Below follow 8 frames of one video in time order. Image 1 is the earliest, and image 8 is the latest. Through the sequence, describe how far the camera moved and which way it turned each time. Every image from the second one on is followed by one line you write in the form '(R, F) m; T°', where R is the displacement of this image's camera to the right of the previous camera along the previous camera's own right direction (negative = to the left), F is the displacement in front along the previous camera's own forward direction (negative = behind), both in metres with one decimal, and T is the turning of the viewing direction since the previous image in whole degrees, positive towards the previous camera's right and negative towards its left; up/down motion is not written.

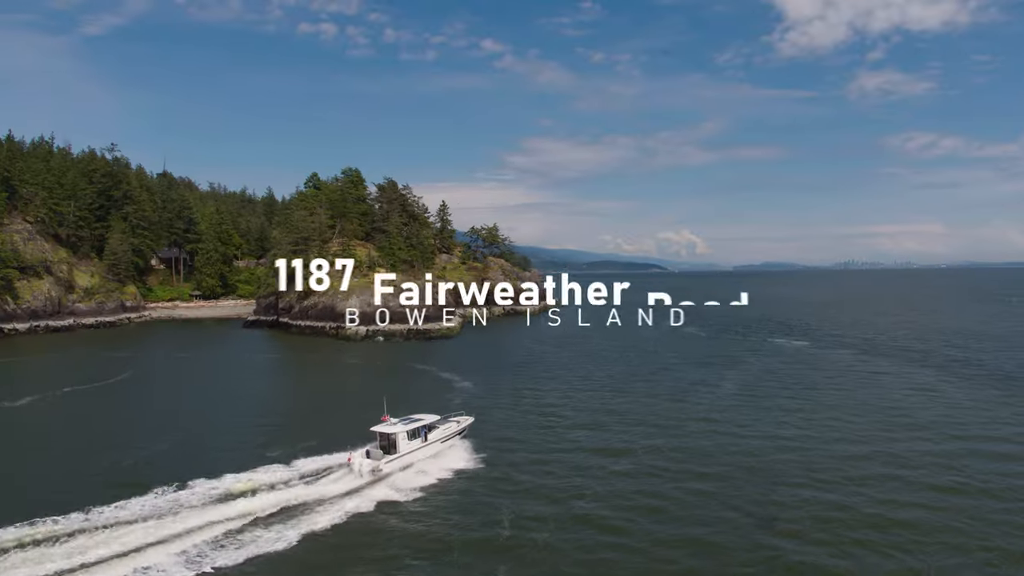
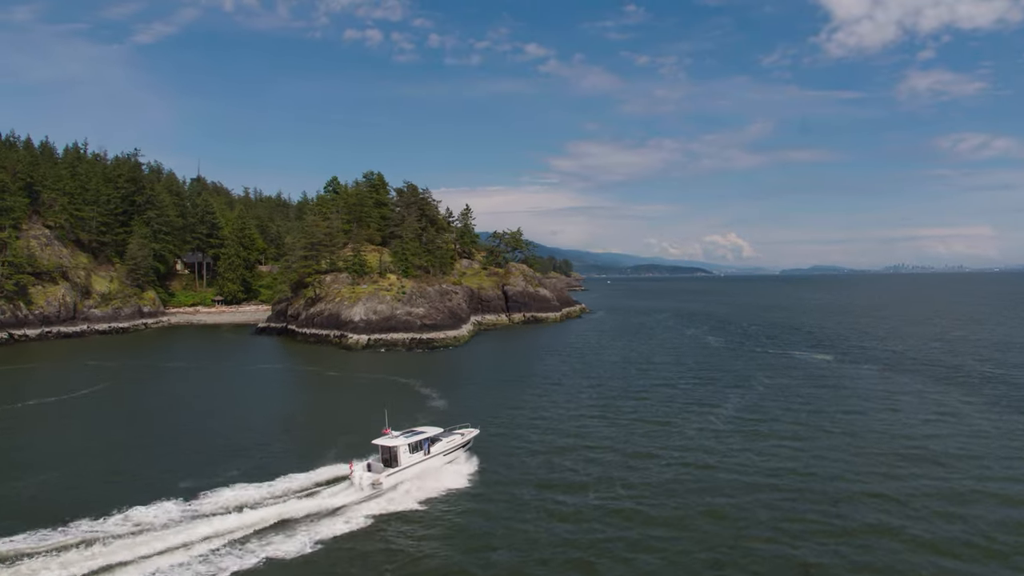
(+2.7, +2.9) m; -3°
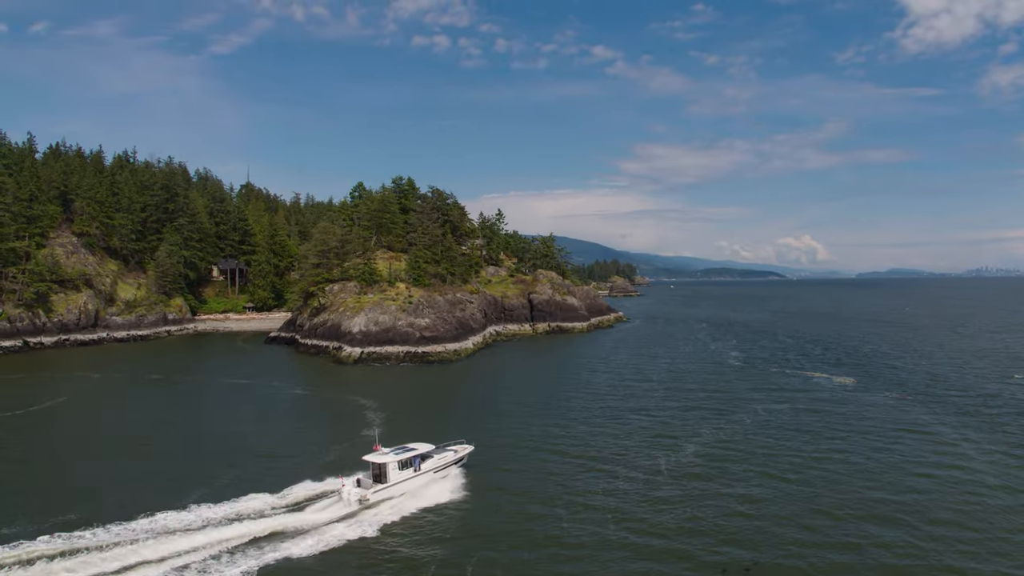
(+4.7, +3.9) m; -5°
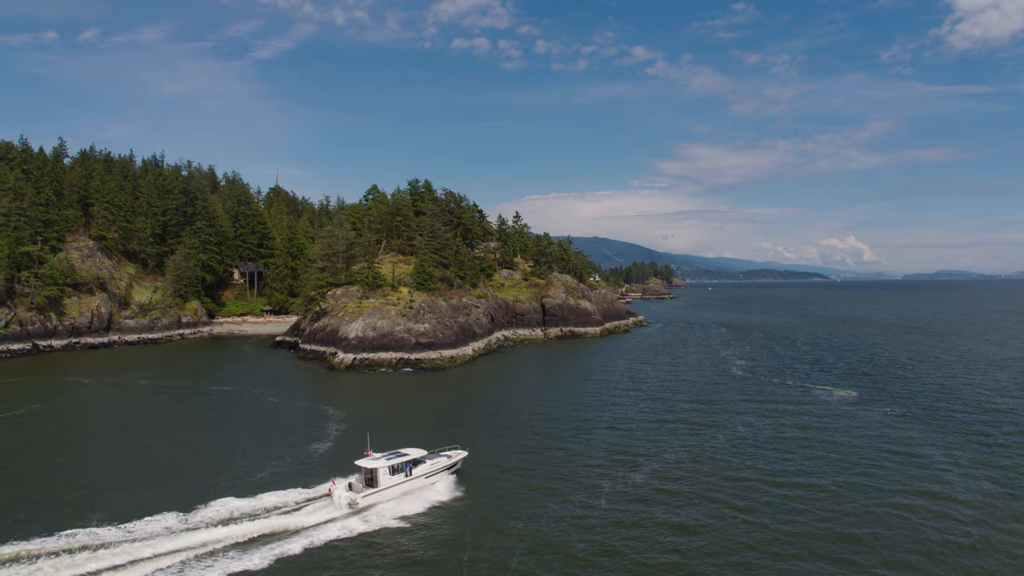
(+3.1, +1.8) m; -3°
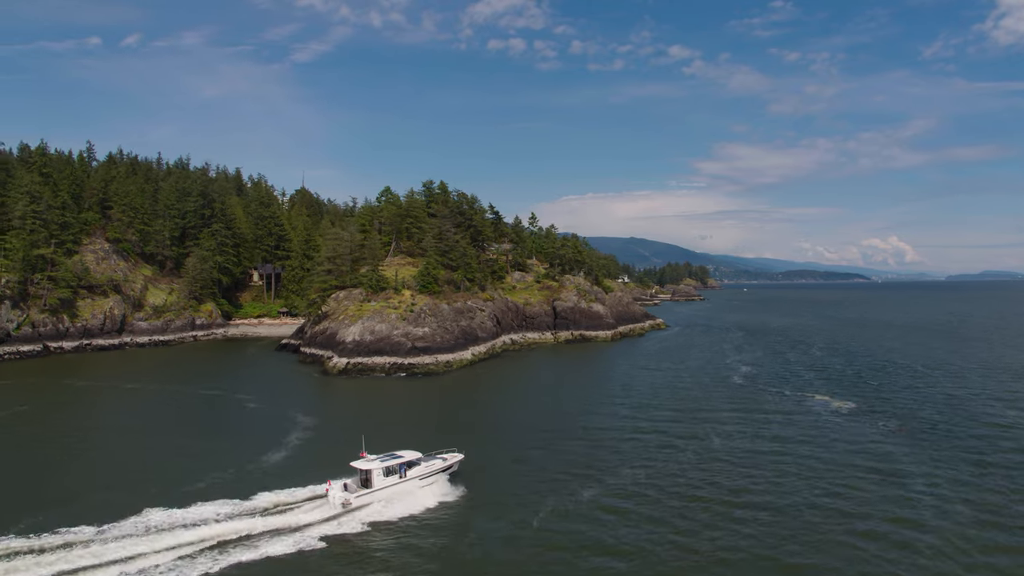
(+2.8, +1.3) m; -2°
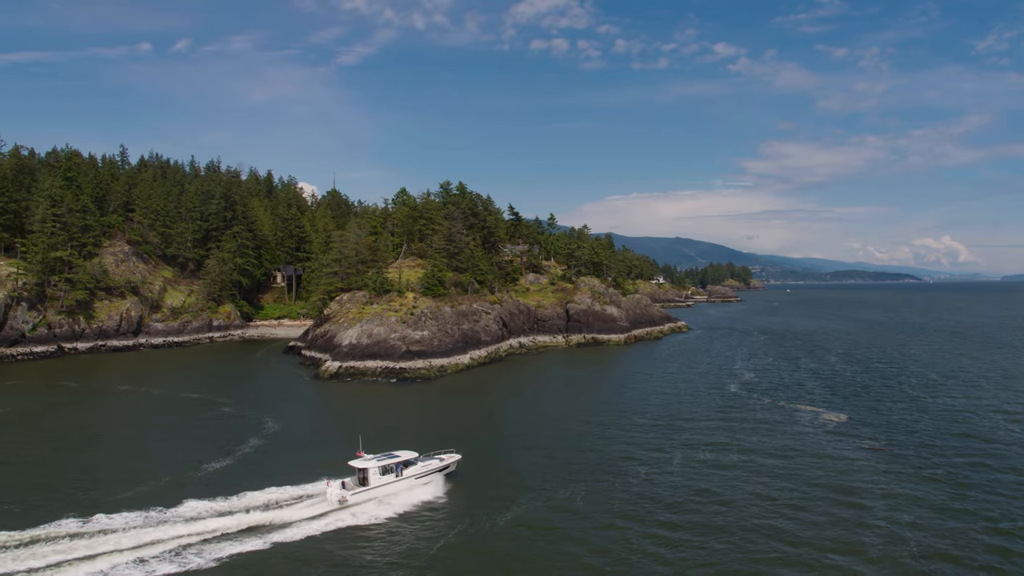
(+3.4, +1.3) m; -3°
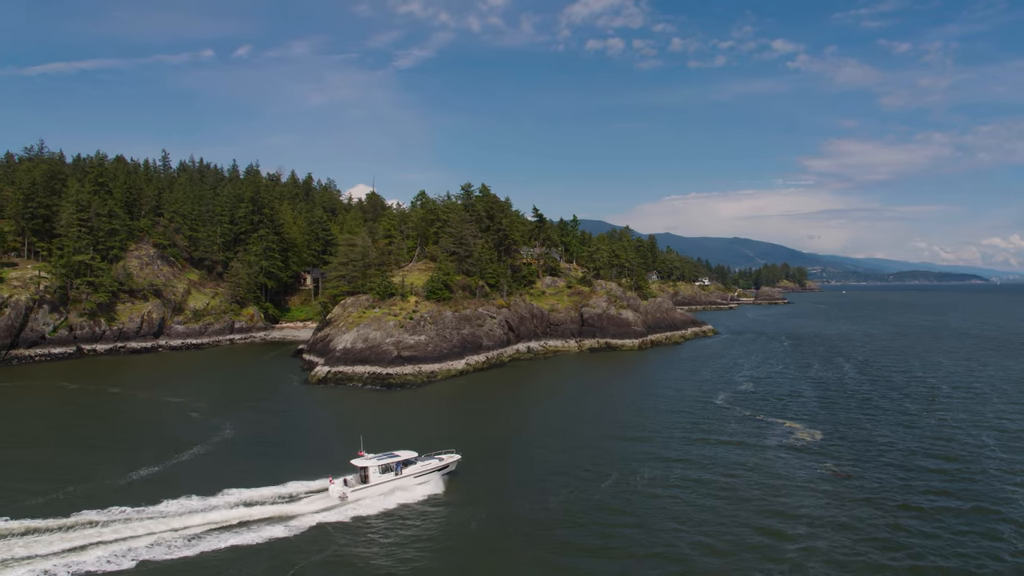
(+4.4, +1.2) m; -4°
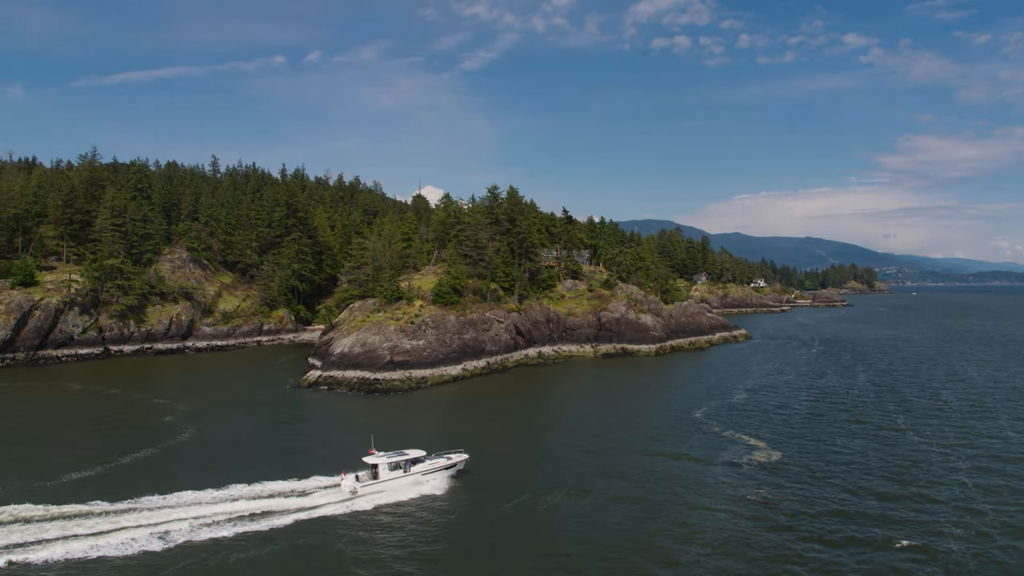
(+5.1, +0.9) m; -4°
